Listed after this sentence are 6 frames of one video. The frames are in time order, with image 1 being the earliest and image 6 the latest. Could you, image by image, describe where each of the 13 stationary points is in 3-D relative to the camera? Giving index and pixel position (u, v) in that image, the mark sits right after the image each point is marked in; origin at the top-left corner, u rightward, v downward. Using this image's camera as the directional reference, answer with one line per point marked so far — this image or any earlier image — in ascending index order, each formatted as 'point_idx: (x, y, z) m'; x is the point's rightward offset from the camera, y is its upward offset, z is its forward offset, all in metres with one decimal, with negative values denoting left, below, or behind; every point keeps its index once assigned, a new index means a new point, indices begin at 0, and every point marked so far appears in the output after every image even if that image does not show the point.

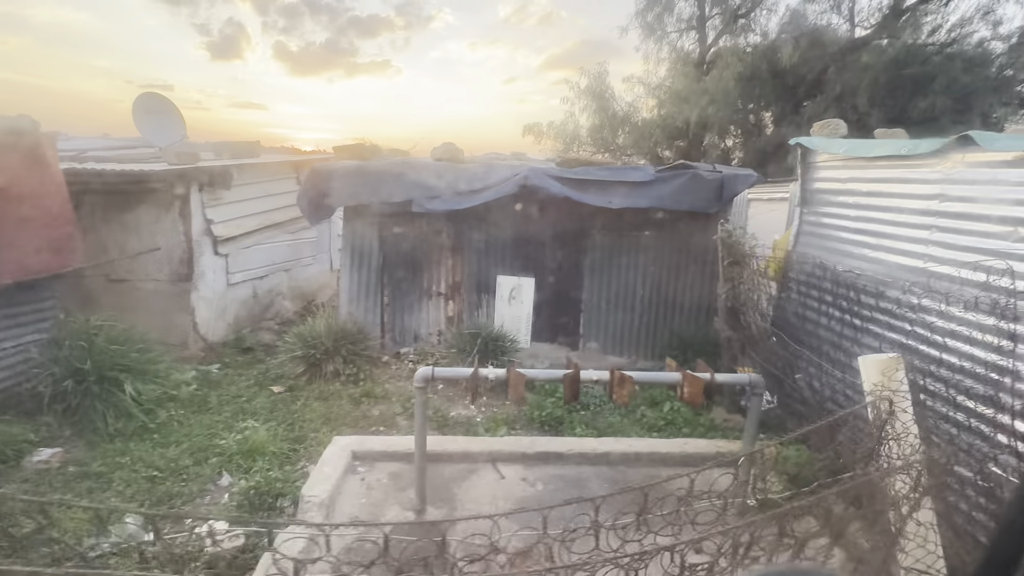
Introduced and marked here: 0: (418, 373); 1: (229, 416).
0: (-0.5, -0.4, +2.5) m
1: (-2.1, -0.9, +3.6) m
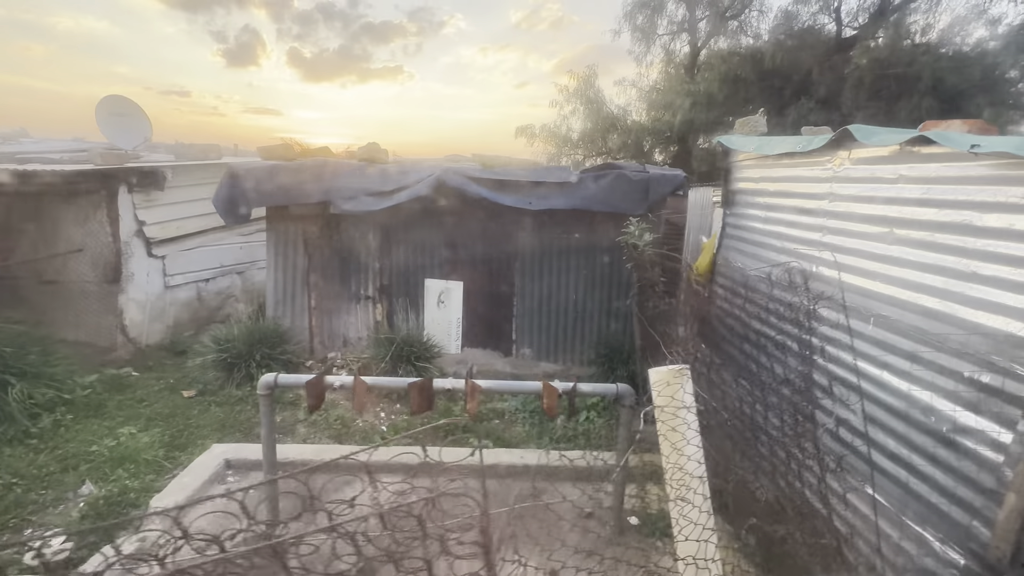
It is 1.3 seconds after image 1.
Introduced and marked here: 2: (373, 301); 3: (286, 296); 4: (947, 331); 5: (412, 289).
0: (-1.3, -0.5, +2.4) m
1: (-2.8, -1.0, +3.5) m
2: (-1.4, -0.1, +4.8) m
3: (-2.3, -0.1, +4.8) m
4: (+1.7, -0.2, +1.9) m
5: (-1.0, 0.0, +4.8) m
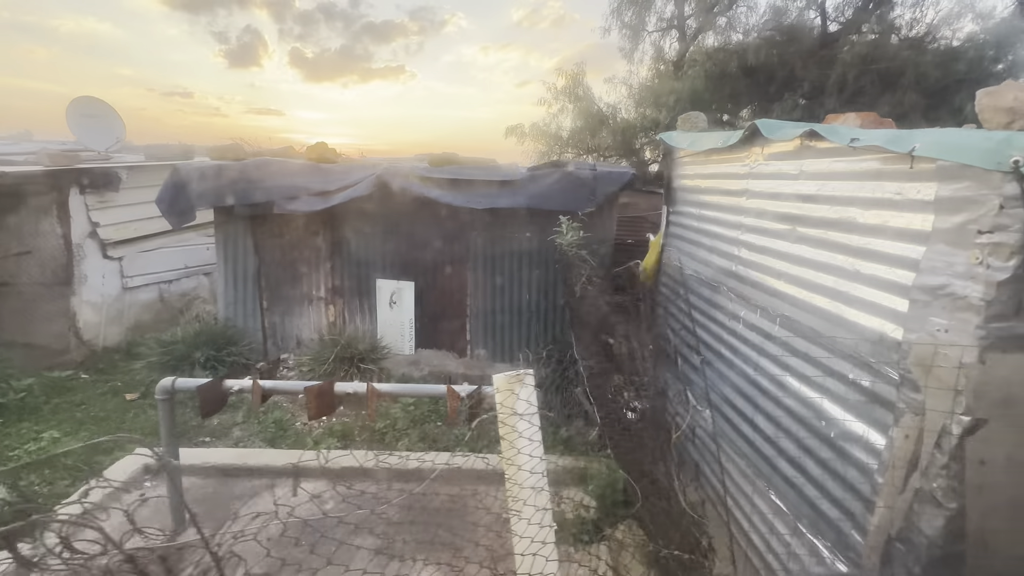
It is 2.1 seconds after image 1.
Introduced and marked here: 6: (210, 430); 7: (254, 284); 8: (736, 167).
0: (-1.7, -0.5, +2.4) m
1: (-3.3, -1.0, +3.5) m
2: (-1.8, -0.1, +4.7) m
3: (-2.7, -0.1, +4.8) m
4: (+1.2, -0.2, +1.8) m
5: (-1.5, 0.0, +4.7) m
6: (-2.2, -1.0, +3.6) m
7: (-2.5, 0.0, +4.7) m
8: (+1.2, +0.7, +2.7) m
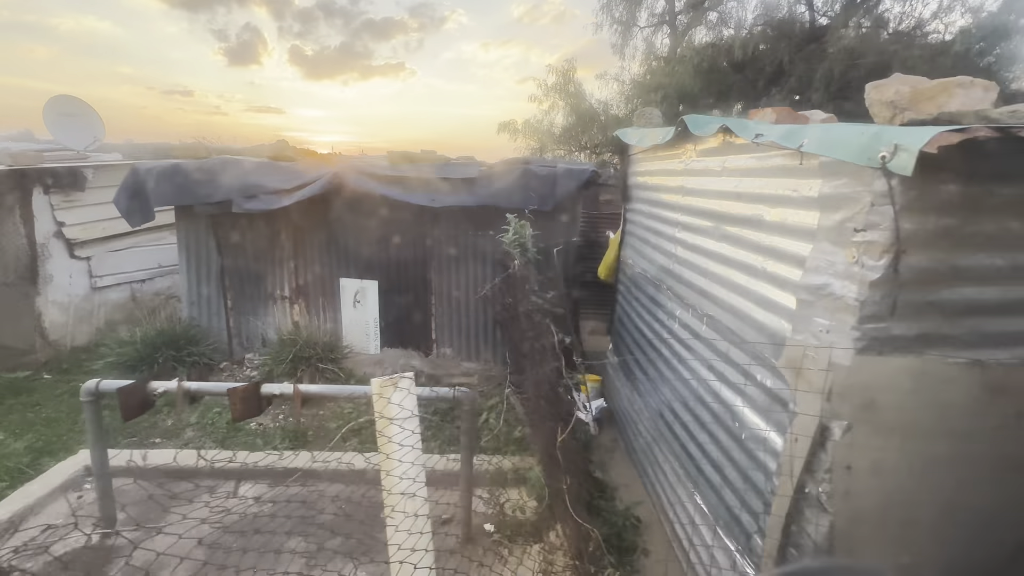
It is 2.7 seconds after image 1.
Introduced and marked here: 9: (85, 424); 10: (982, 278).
0: (-2.1, -0.5, +2.3) m
1: (-3.6, -1.0, +3.4) m
2: (-2.2, -0.1, +4.7) m
3: (-3.1, -0.1, +4.8) m
4: (+0.9, -0.2, +1.8) m
5: (-1.8, 0.0, +4.7) m
6: (-2.6, -1.0, +3.6) m
7: (-2.9, +0.1, +4.7) m
8: (+0.9, +0.7, +2.6) m
9: (-2.1, -0.7, +2.4) m
10: (+1.2, 0.0, +1.2) m
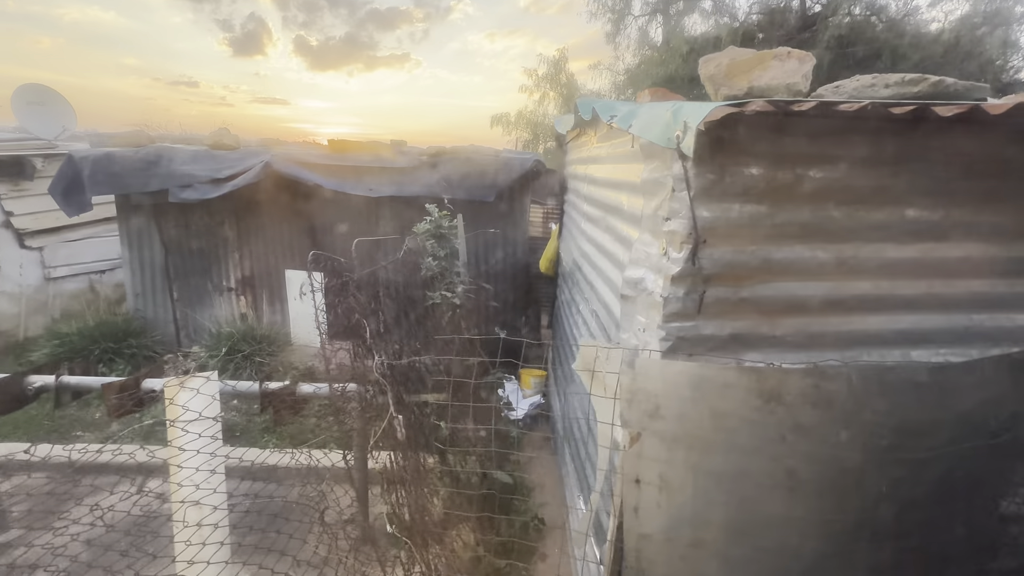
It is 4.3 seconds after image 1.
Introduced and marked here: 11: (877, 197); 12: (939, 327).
0: (-2.6, -0.4, +2.3) m
1: (-4.1, -0.9, +3.4) m
2: (-2.7, 0.0, +4.6) m
3: (-3.5, 0.0, +4.7) m
4: (+0.3, -0.1, +1.6) m
5: (-2.3, +0.1, +4.6) m
6: (-3.1, -1.0, +3.5) m
7: (-3.4, +0.1, +4.6) m
8: (+0.4, +0.7, +2.5) m
9: (-2.6, -0.6, +2.3) m
10: (+0.7, 0.0, +1.1) m
11: (+0.9, +0.2, +1.1) m
12: (+1.1, -0.1, +1.3) m
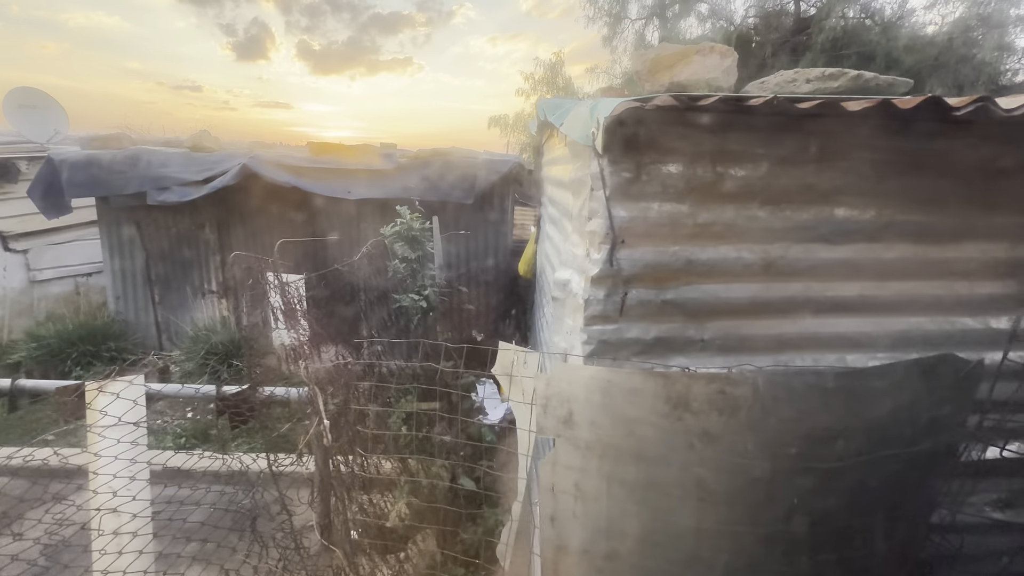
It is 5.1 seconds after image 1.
0: (-2.8, -0.4, +2.2) m
1: (-4.3, -0.9, +3.4) m
2: (-2.8, -0.1, +4.6) m
3: (-3.7, 0.0, +4.7) m
4: (+0.2, -0.2, +1.6) m
5: (-2.4, +0.1, +4.6) m
6: (-3.3, -1.0, +3.5) m
7: (-3.5, +0.1, +4.6) m
8: (+0.2, +0.7, +2.5) m
9: (-2.8, -0.6, +2.3) m
10: (+0.5, 0.0, +1.1) m
11: (+0.7, +0.2, +1.1) m
12: (+0.9, -0.1, +1.2) m
